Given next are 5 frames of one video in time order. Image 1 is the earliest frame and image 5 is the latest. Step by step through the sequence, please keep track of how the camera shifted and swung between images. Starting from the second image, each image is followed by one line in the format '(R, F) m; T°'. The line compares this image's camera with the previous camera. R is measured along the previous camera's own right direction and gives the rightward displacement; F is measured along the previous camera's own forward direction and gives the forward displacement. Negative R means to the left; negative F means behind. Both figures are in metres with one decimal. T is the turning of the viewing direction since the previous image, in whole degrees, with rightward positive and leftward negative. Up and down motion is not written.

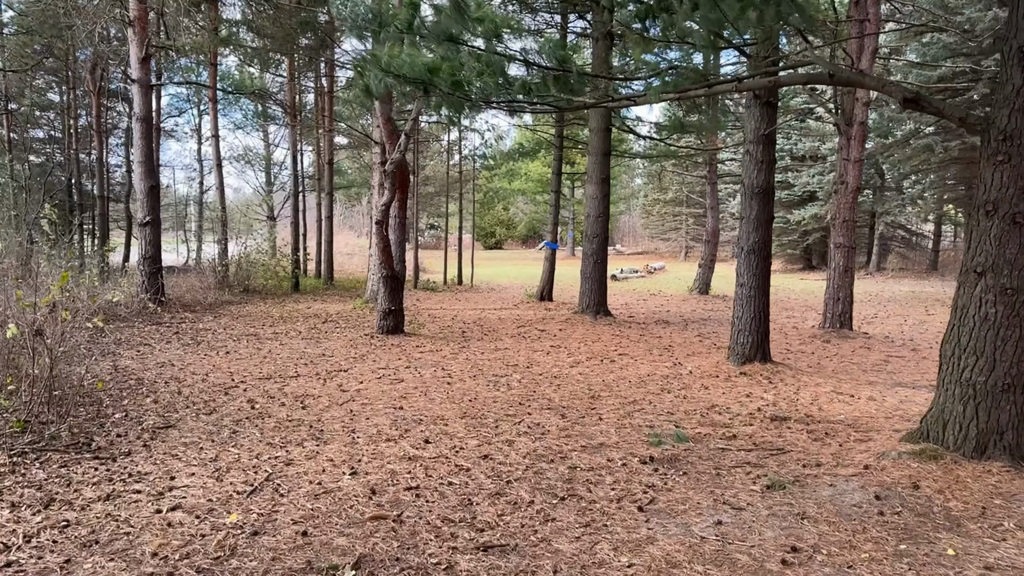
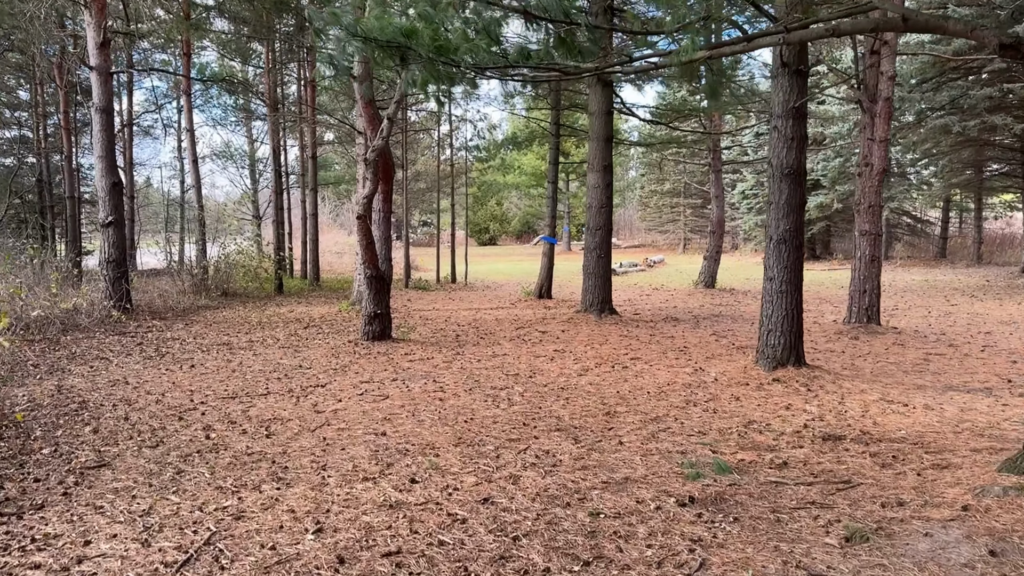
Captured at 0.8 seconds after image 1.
(0.0, +0.7) m; 0°
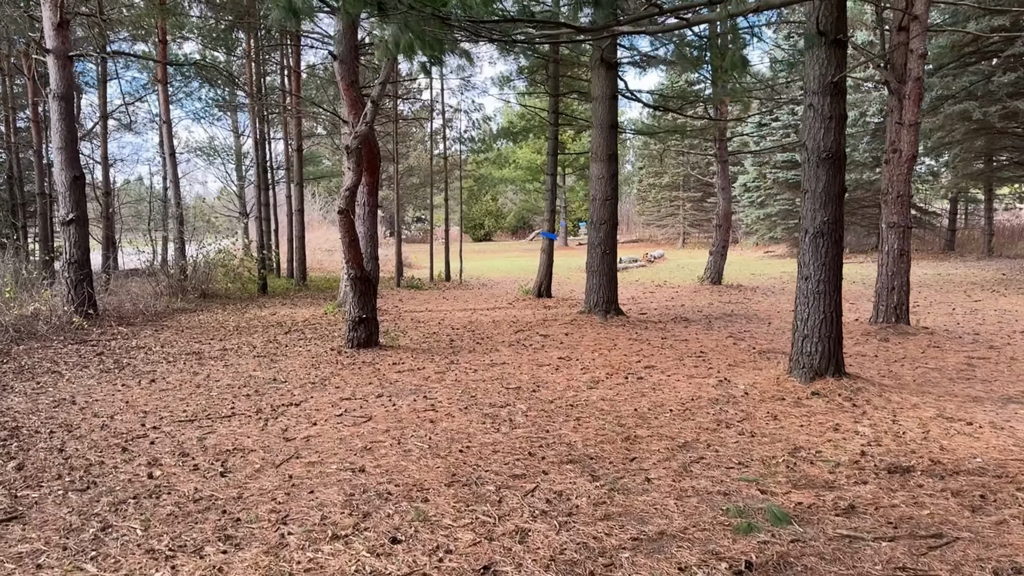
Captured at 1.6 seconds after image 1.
(0.0, +0.6) m; 0°
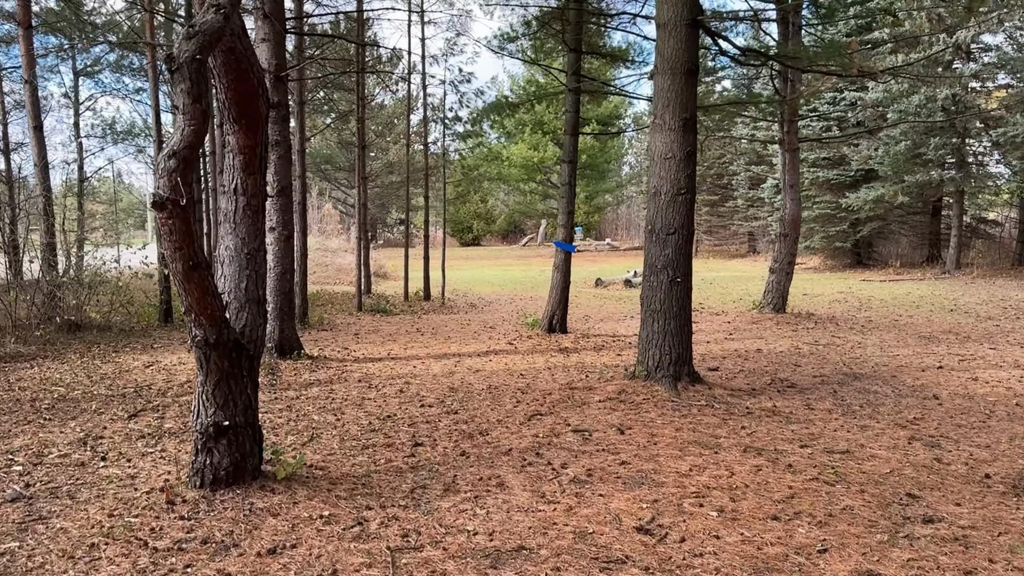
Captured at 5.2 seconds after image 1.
(-0.1, +2.9) m; +1°
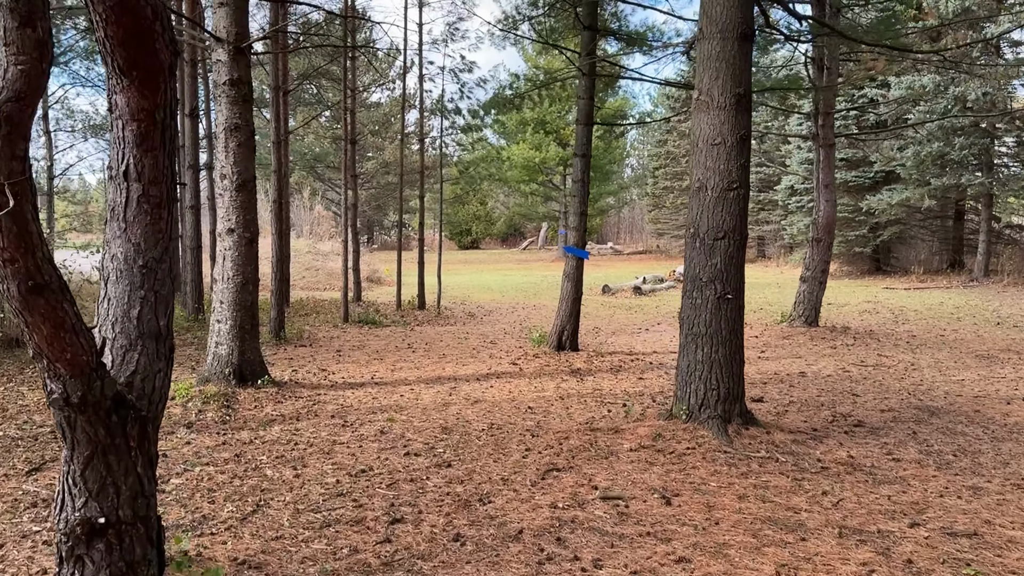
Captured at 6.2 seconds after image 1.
(0.0, +0.9) m; 0°
